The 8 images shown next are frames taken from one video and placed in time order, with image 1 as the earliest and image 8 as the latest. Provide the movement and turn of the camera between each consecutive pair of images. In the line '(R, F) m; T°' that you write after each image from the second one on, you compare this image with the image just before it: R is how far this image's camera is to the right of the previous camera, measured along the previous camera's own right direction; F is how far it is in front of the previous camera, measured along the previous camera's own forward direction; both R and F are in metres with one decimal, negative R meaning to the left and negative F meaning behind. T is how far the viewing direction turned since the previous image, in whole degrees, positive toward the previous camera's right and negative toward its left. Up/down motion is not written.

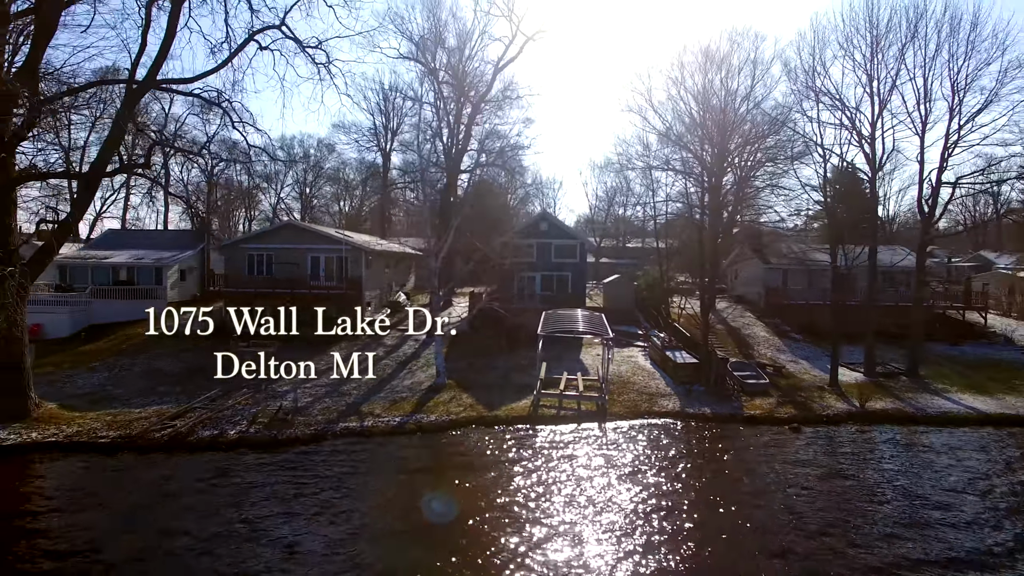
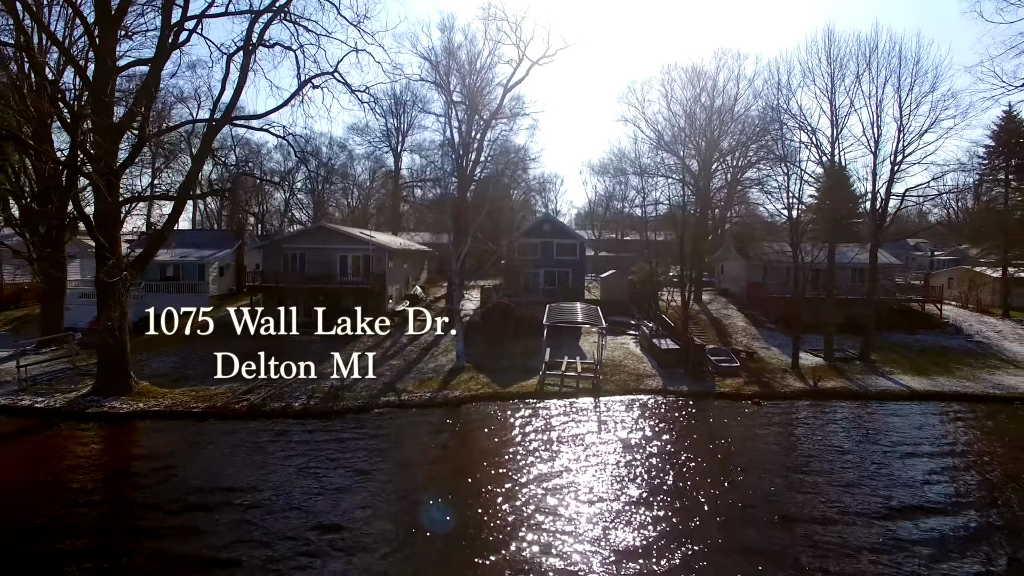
(-0.3, -2.8) m; 0°
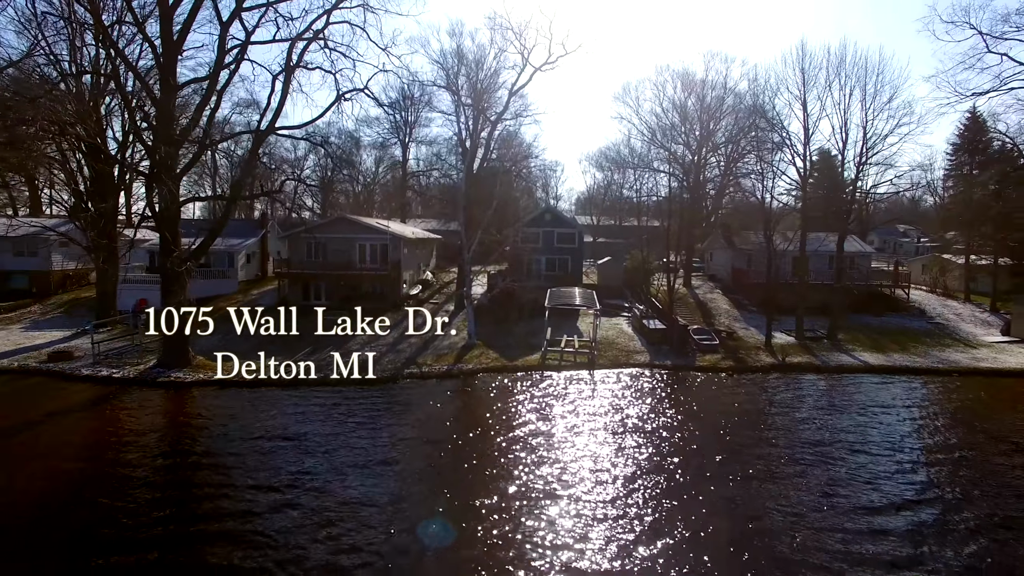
(-0.2, -2.4) m; 0°
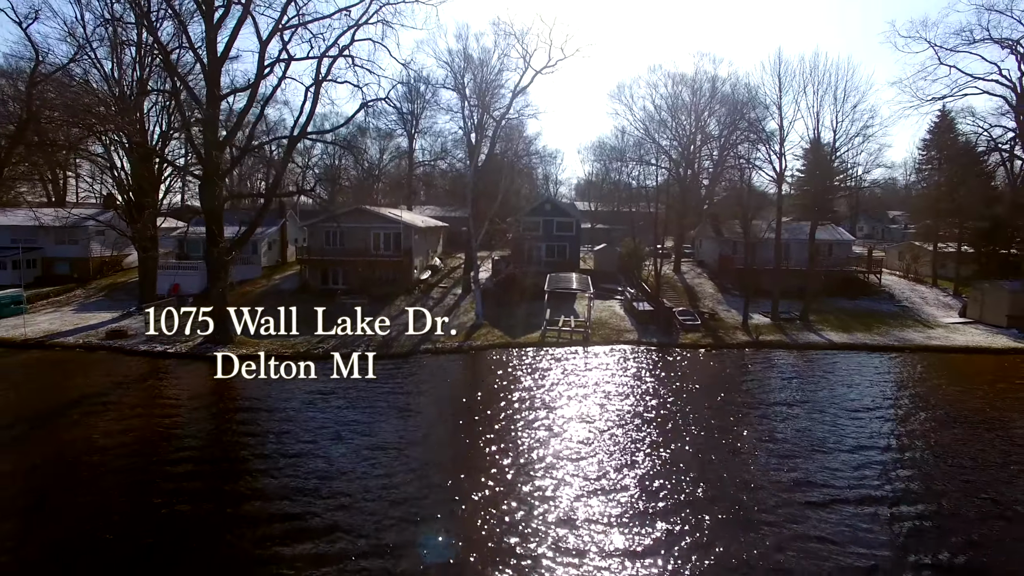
(-0.1, -2.4) m; 0°
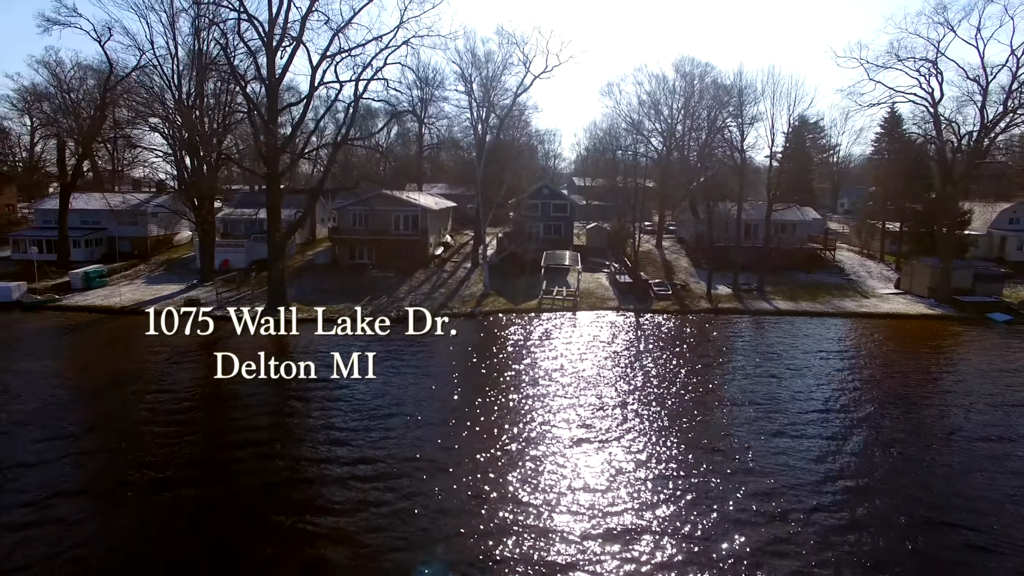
(-0.1, -4.6) m; 0°
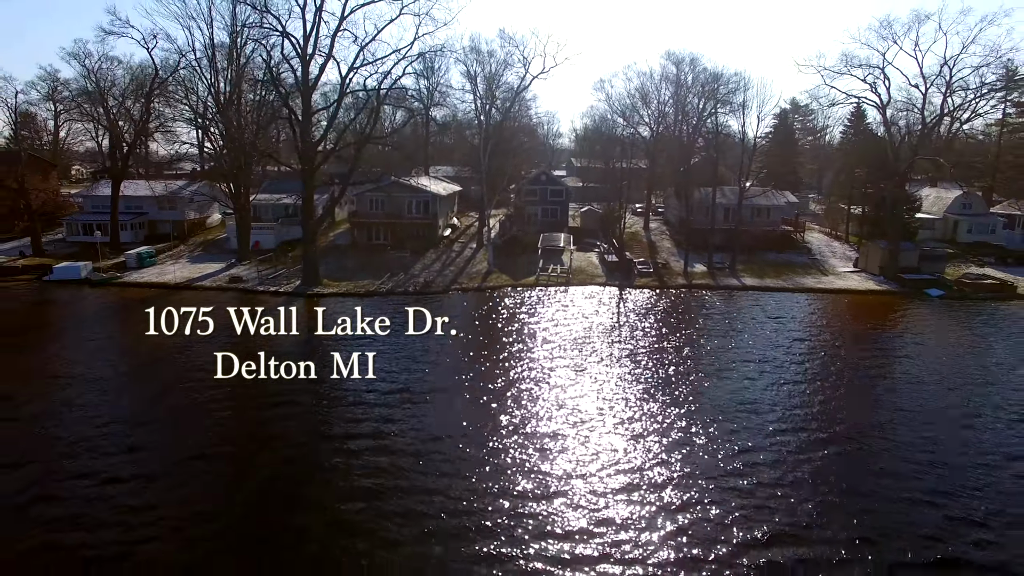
(0.0, -3.9) m; 0°
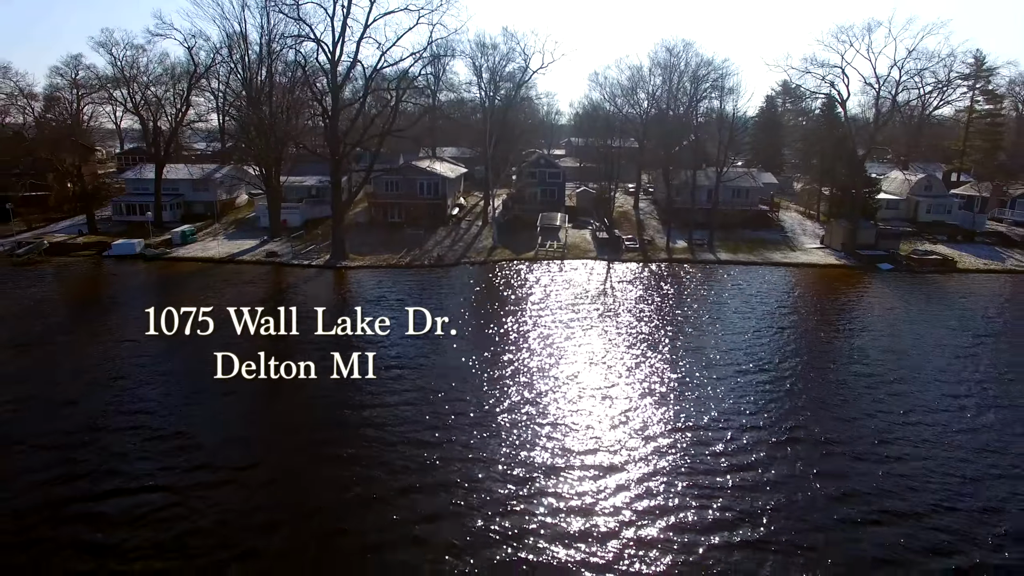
(-0.1, -4.1) m; 0°
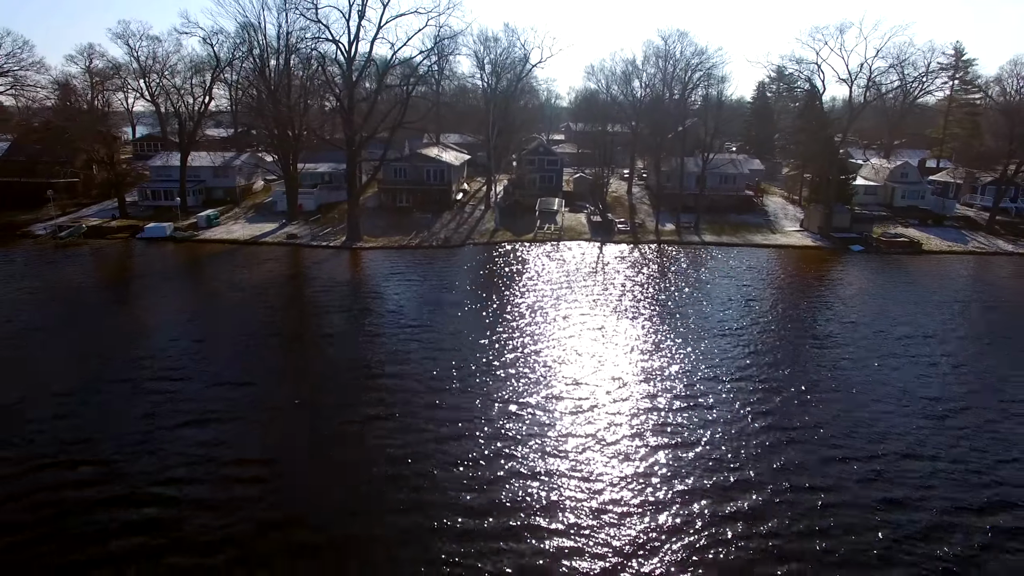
(0.0, -2.9) m; 0°
